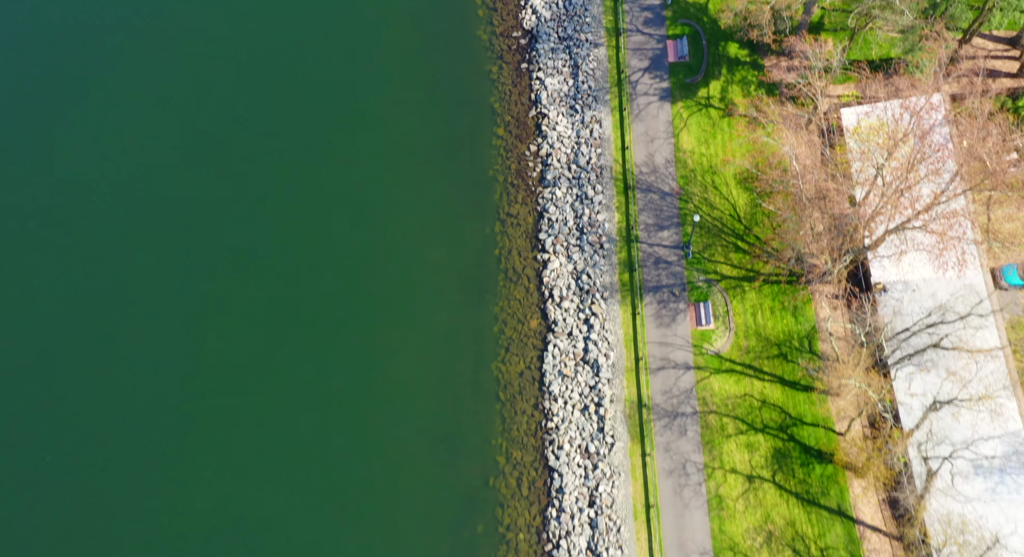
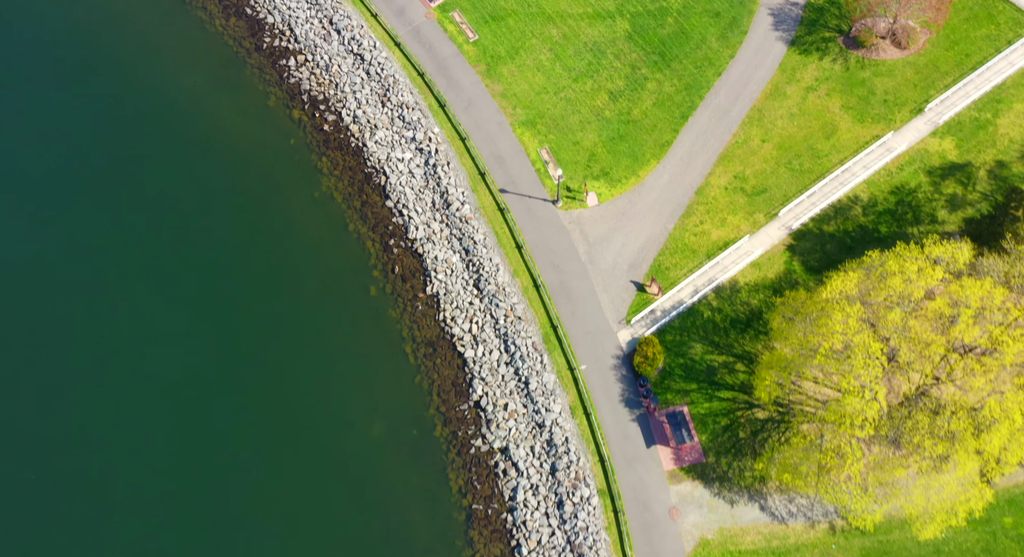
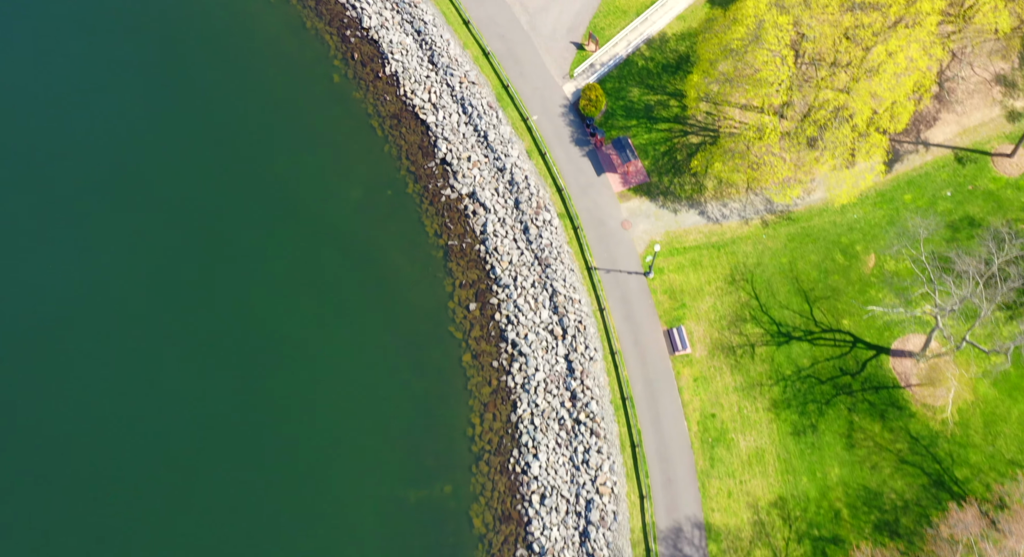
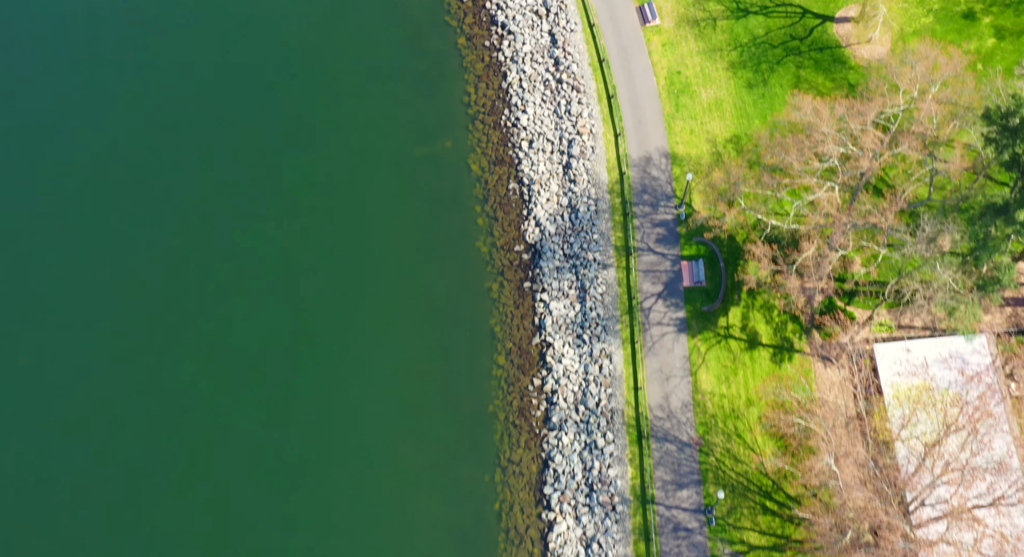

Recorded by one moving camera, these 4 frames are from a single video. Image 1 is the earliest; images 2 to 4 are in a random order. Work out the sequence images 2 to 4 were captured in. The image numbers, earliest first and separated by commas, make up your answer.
4, 3, 2
